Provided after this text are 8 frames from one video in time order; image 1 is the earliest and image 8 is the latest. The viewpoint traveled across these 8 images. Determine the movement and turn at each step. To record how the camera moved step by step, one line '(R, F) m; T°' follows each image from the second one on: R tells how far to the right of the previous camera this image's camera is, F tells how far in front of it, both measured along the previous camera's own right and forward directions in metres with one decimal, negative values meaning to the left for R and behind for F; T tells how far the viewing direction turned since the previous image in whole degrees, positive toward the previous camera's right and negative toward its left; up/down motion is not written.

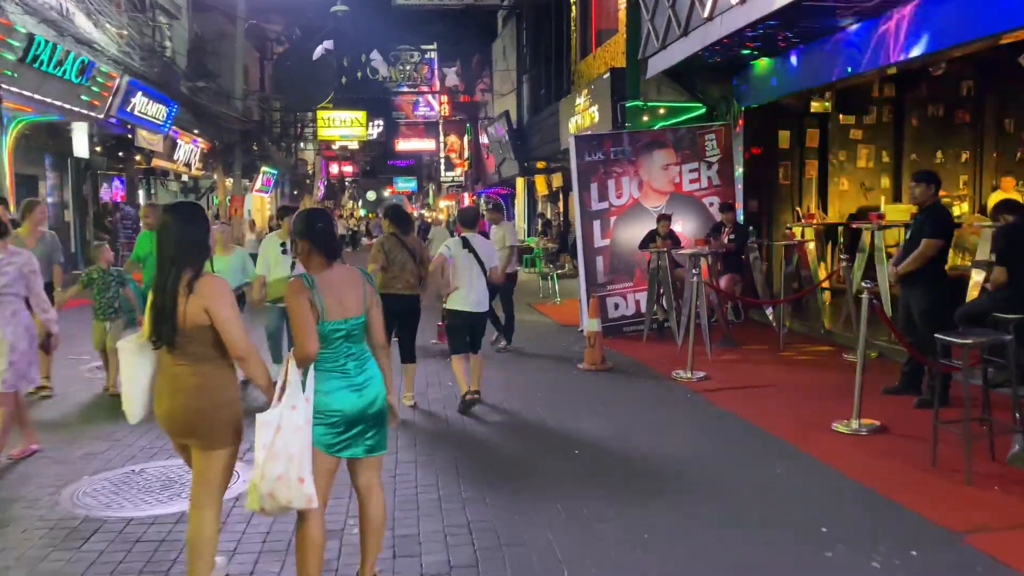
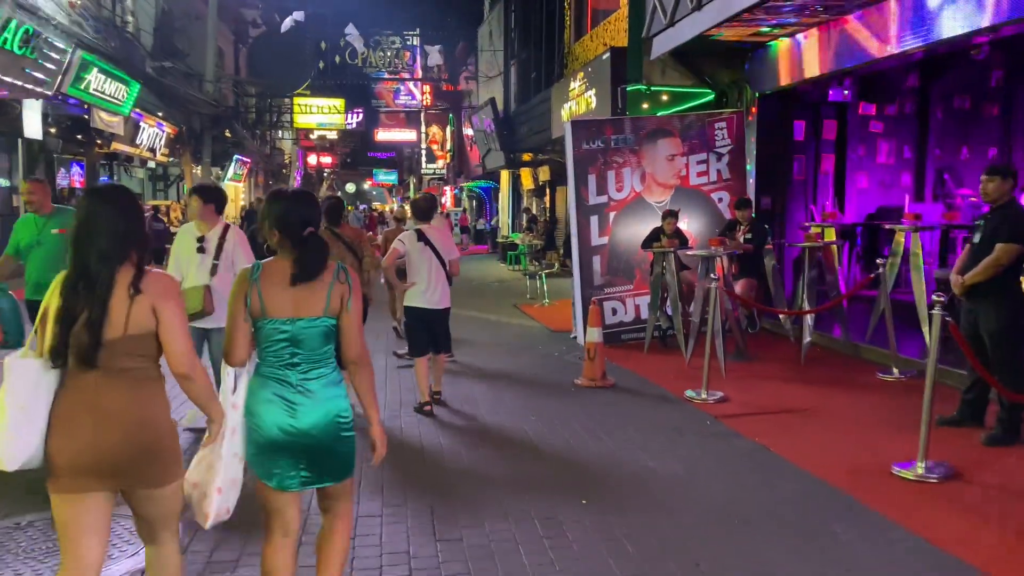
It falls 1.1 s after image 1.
(-0.1, +1.2) m; +1°
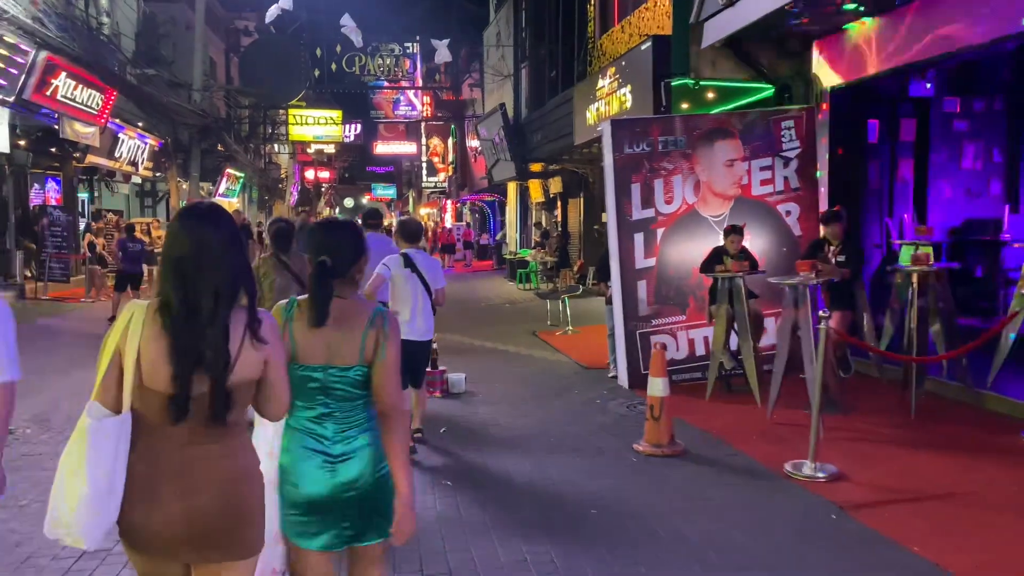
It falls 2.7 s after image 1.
(-0.3, +1.7) m; 0°
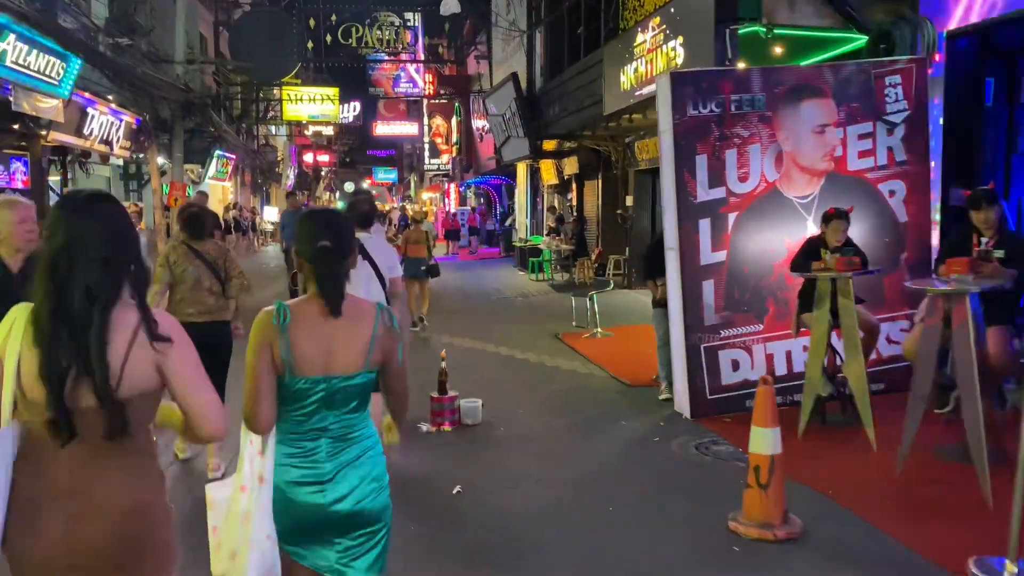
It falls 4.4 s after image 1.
(-0.2, +1.9) m; 0°
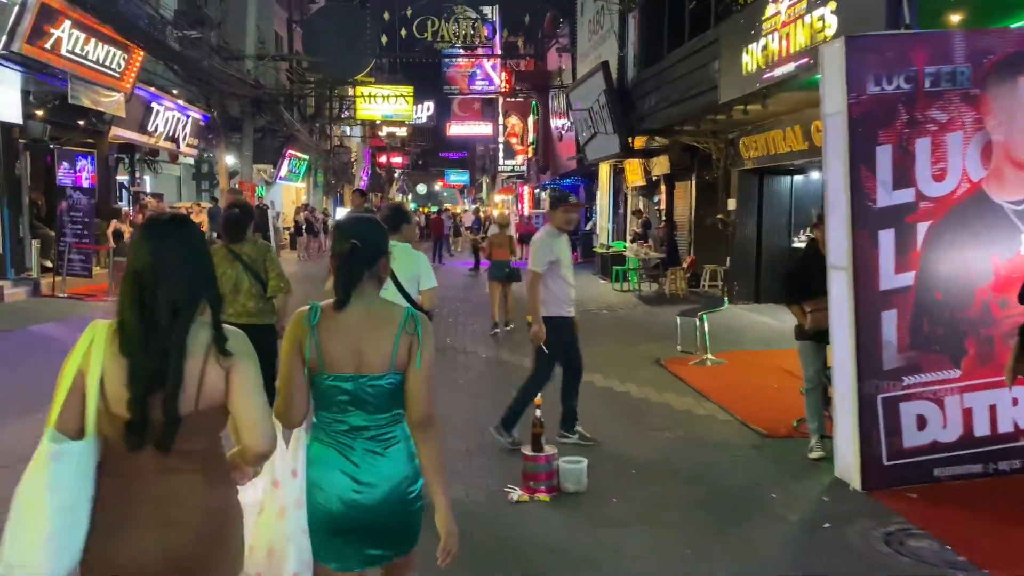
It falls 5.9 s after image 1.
(-0.3, +1.4) m; -5°
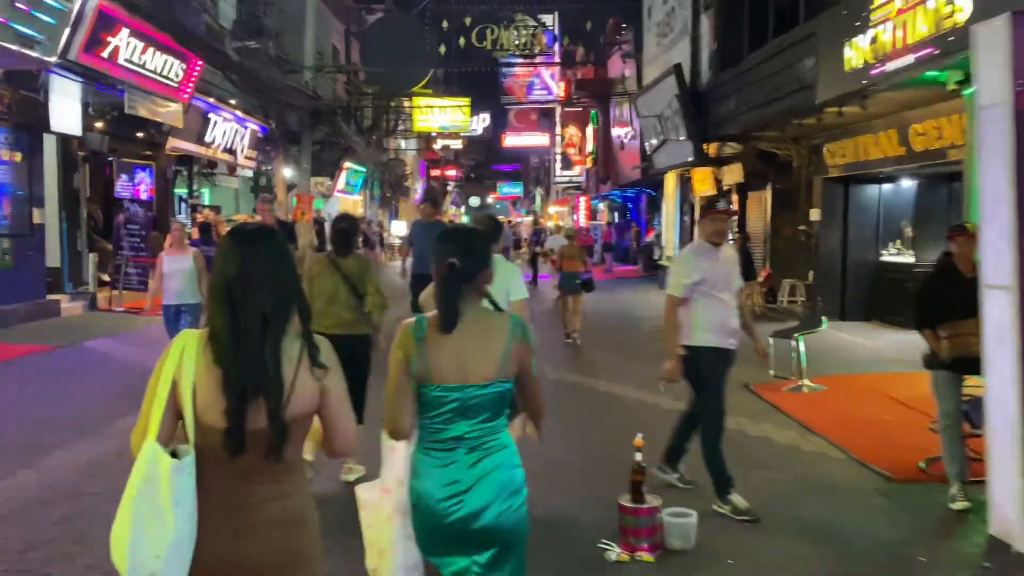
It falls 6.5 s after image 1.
(-0.2, +0.7) m; -4°
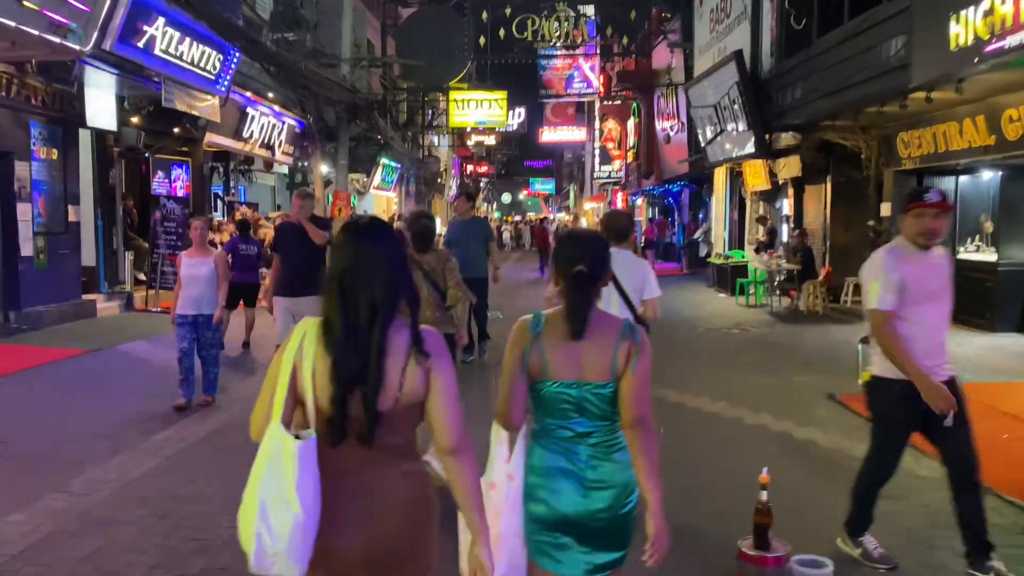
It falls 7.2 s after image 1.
(-0.3, +0.6) m; -2°
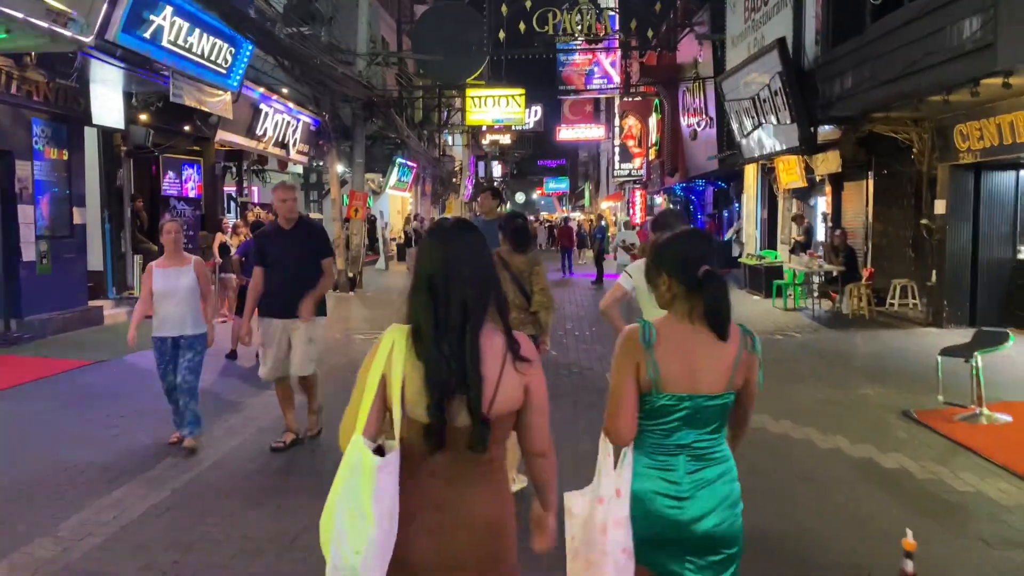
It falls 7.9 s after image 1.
(-0.2, +0.7) m; -1°
